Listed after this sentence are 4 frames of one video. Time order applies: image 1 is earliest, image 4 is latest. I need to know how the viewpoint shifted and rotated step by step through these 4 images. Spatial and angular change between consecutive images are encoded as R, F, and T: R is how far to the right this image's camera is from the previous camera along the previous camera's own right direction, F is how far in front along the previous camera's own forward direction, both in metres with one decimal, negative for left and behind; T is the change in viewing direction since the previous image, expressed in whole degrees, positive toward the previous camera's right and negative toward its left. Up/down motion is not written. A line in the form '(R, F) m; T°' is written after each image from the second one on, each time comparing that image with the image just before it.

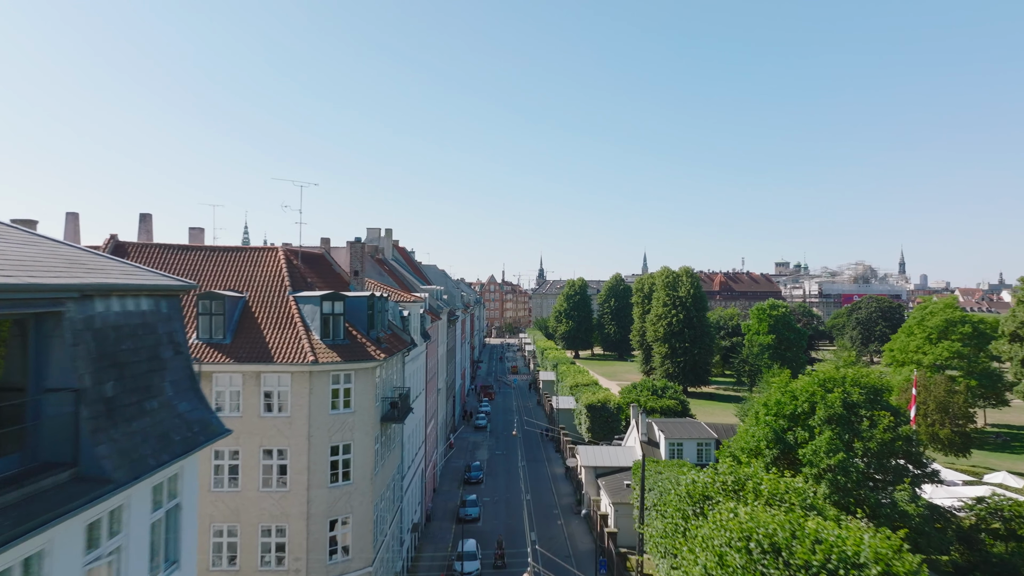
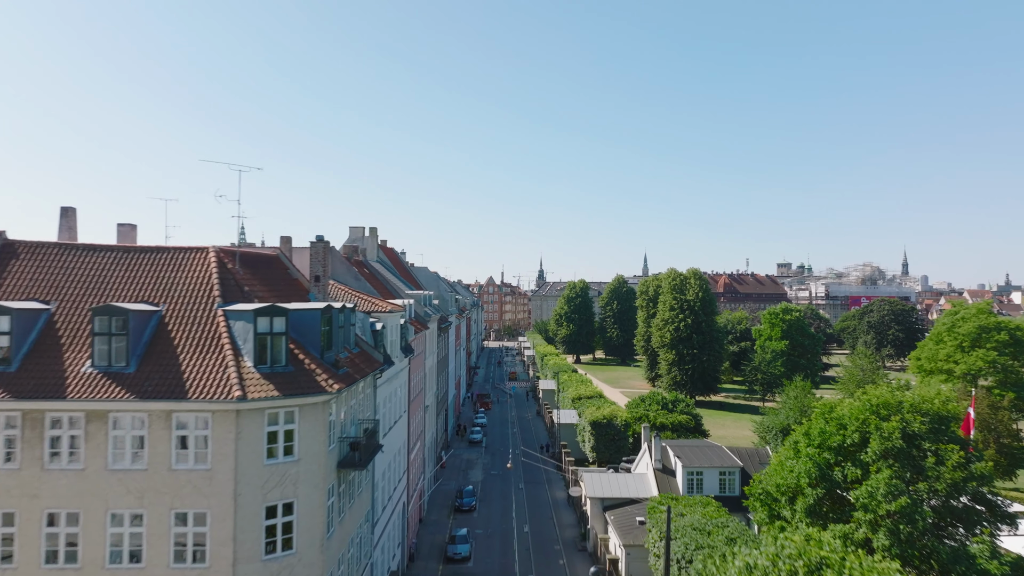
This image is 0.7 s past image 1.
(+0.2, +4.5) m; 0°
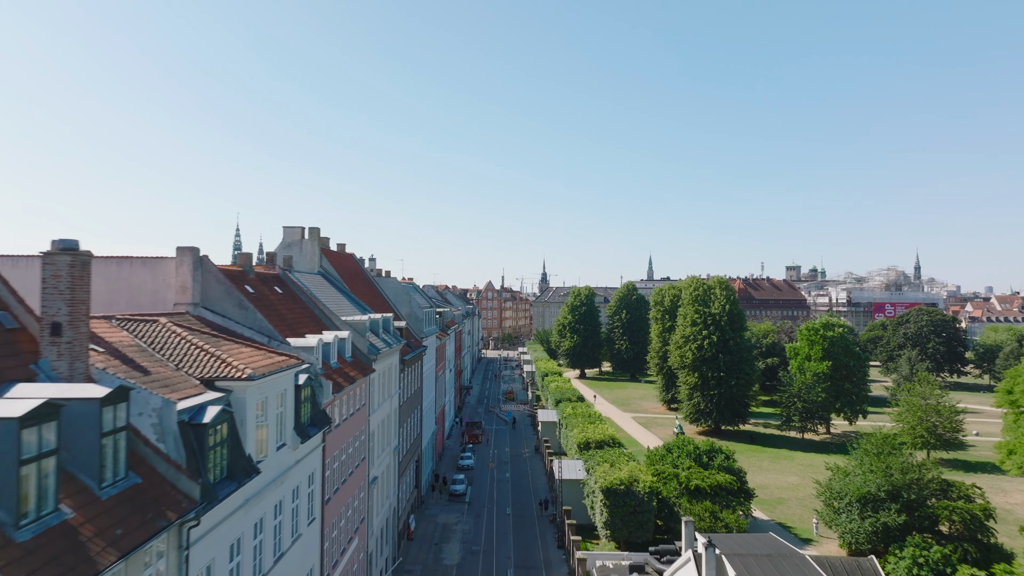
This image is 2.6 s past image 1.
(+1.0, +11.3) m; 0°
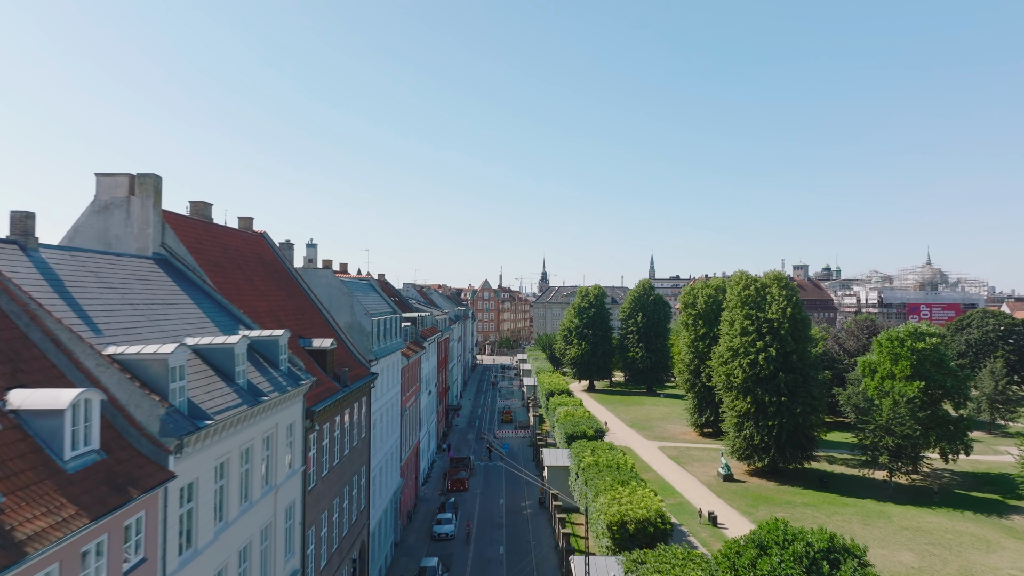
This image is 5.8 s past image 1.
(+0.2, +15.4) m; 0°
